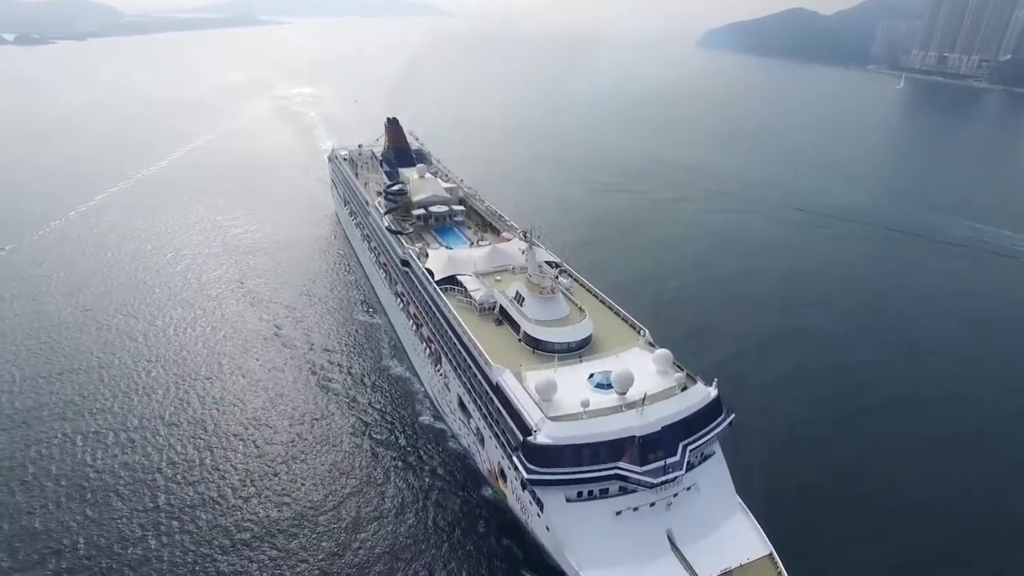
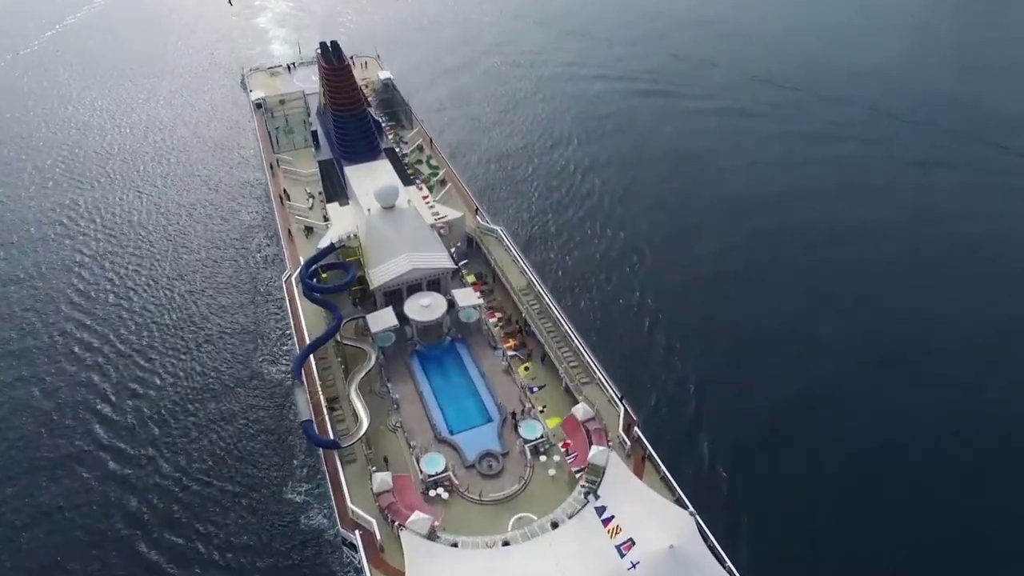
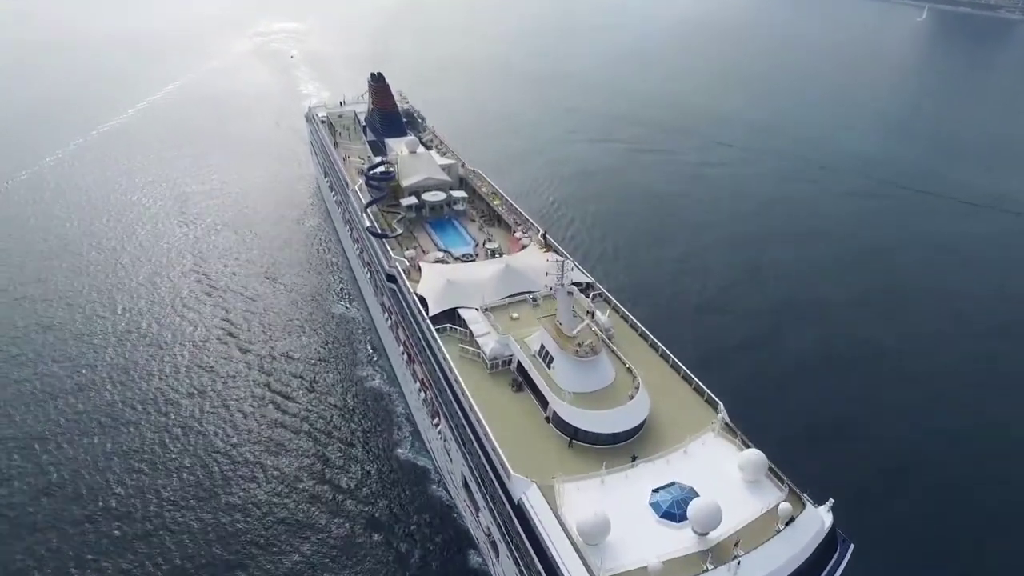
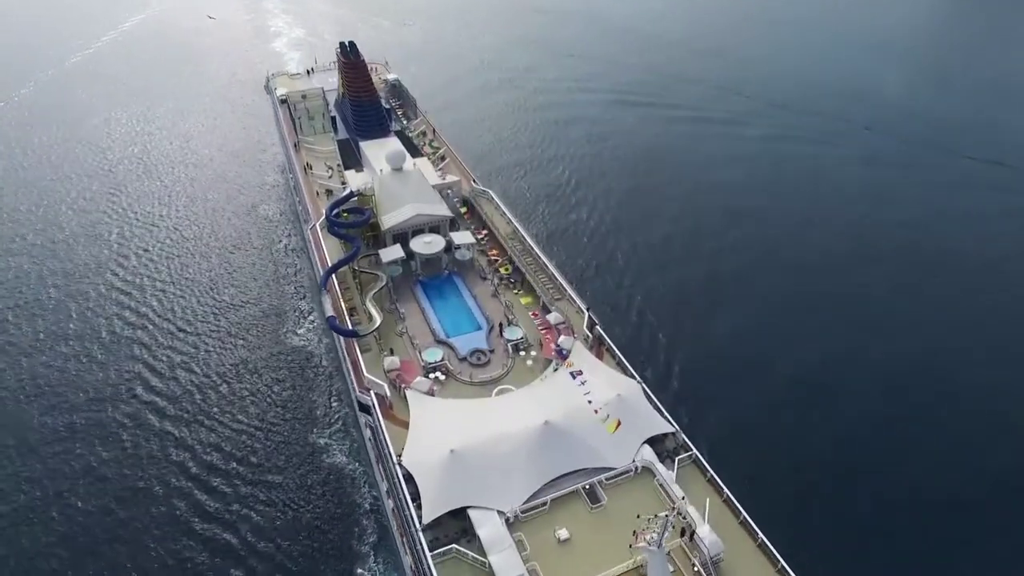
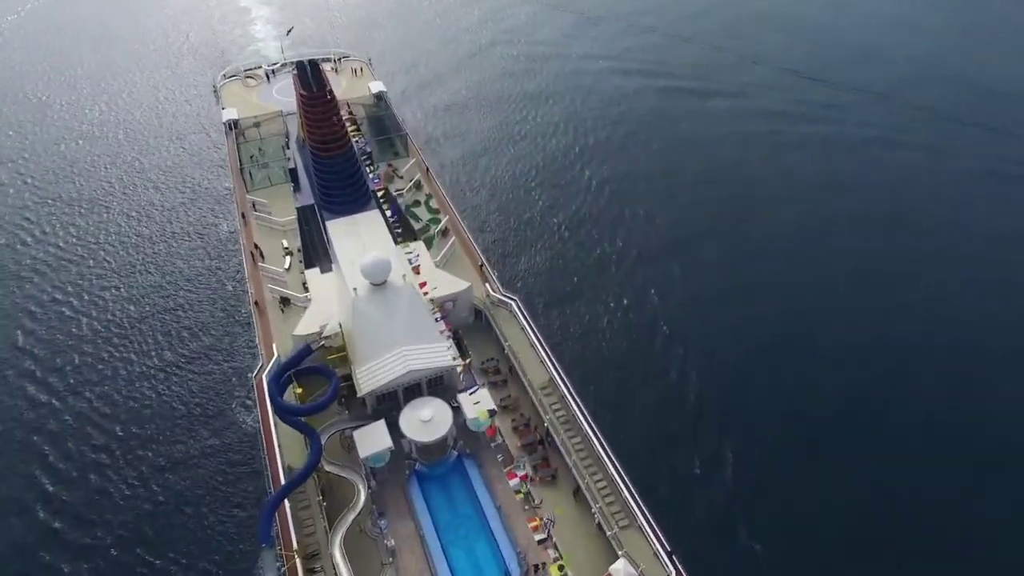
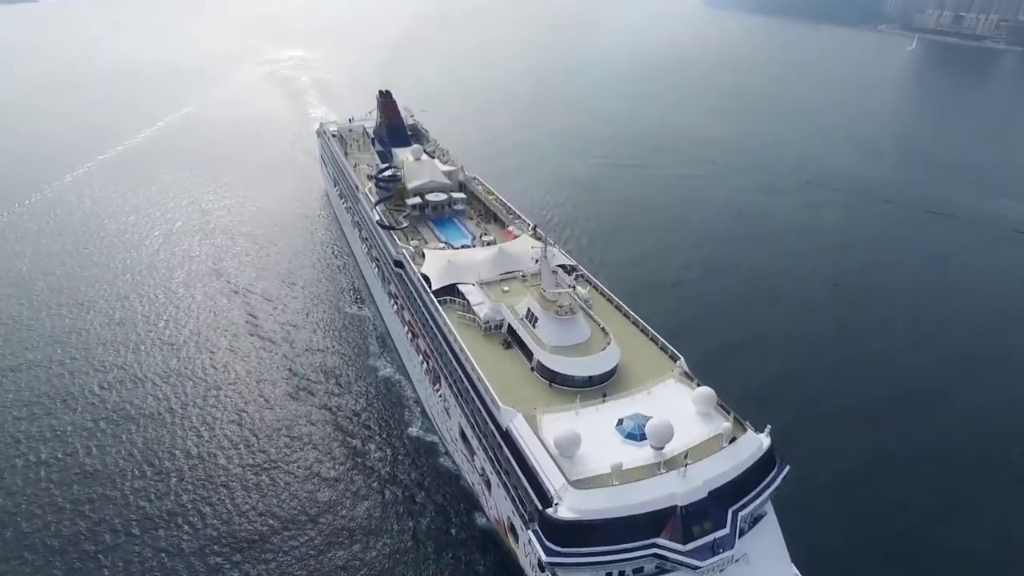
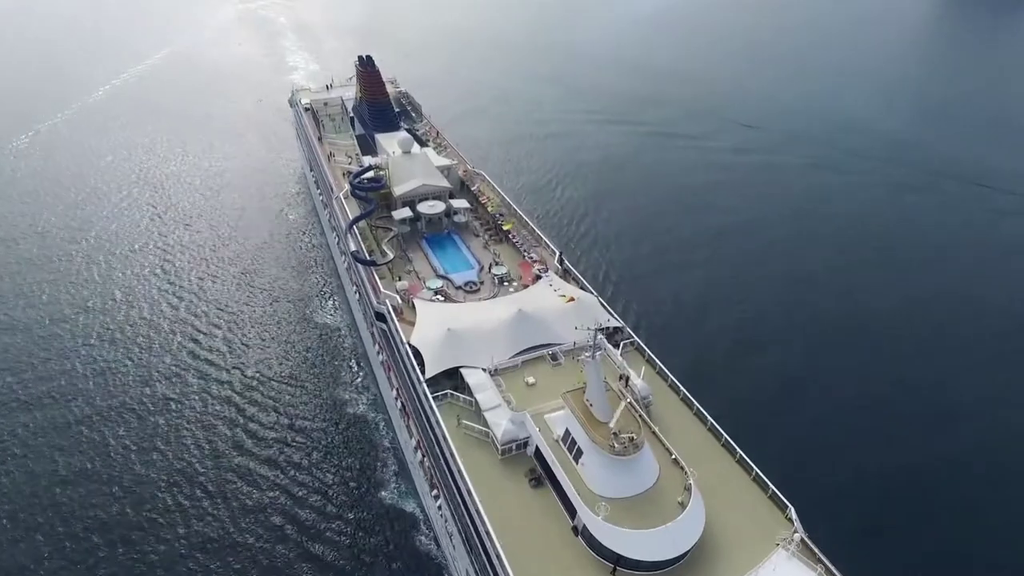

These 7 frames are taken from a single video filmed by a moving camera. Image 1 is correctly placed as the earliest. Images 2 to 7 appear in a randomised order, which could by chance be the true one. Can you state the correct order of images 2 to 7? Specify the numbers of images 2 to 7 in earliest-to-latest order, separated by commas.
6, 3, 7, 4, 2, 5
